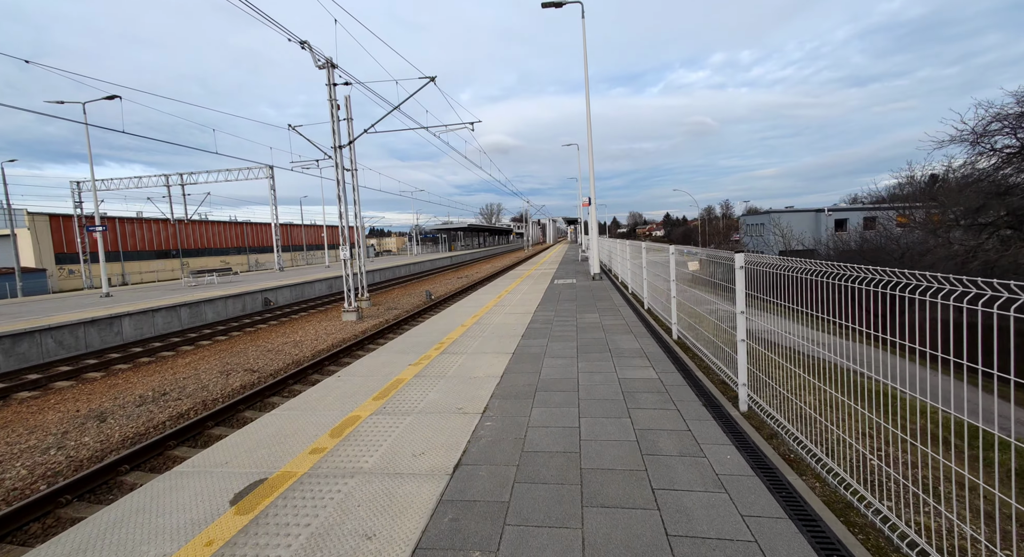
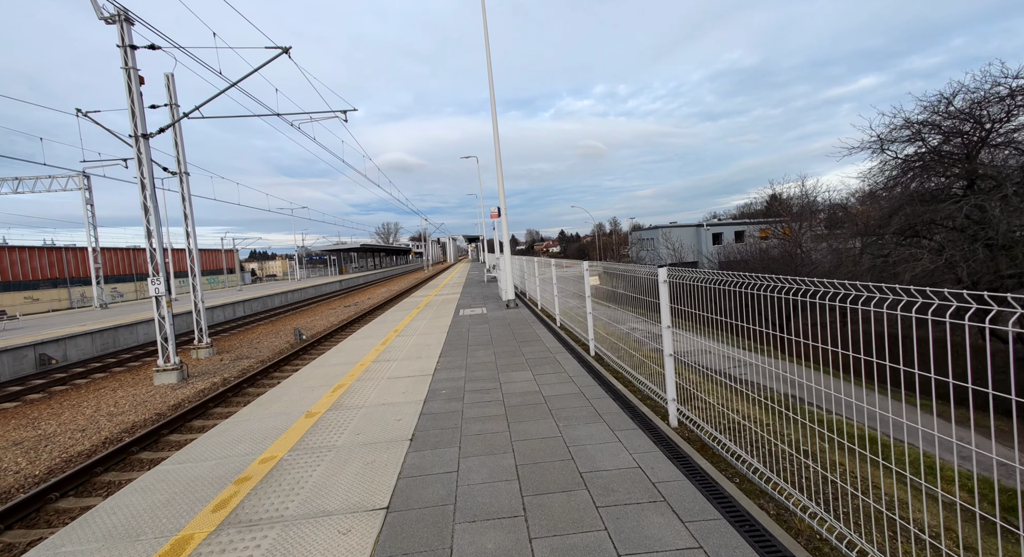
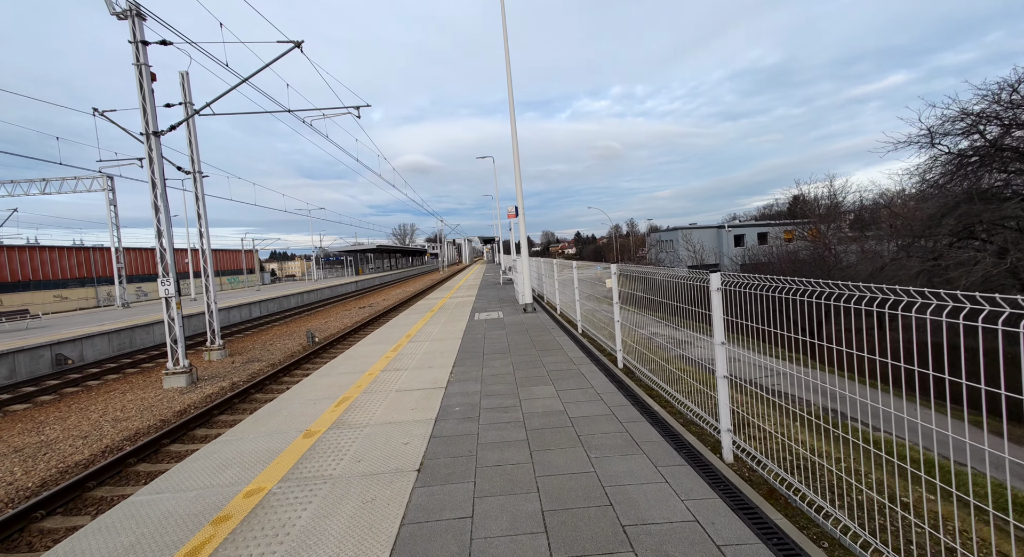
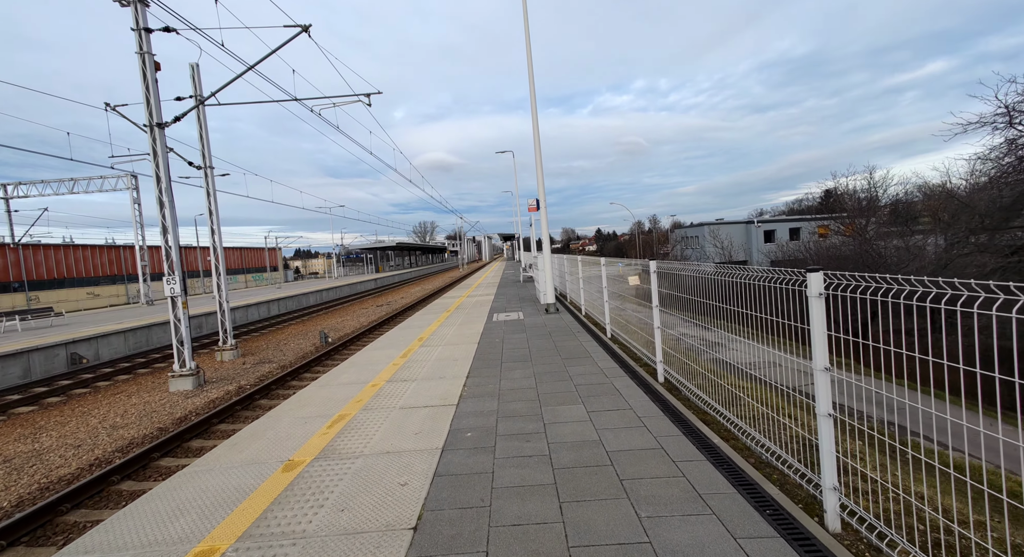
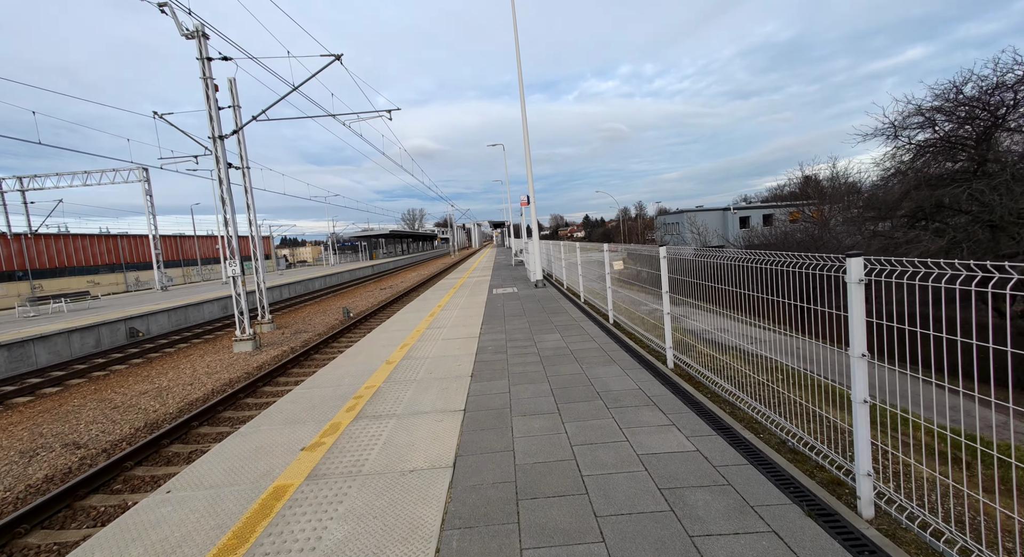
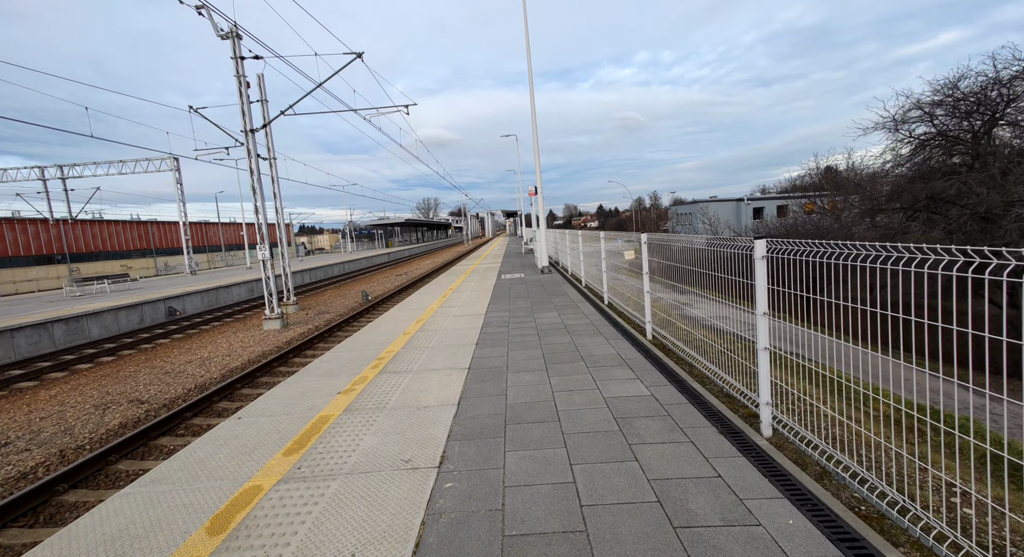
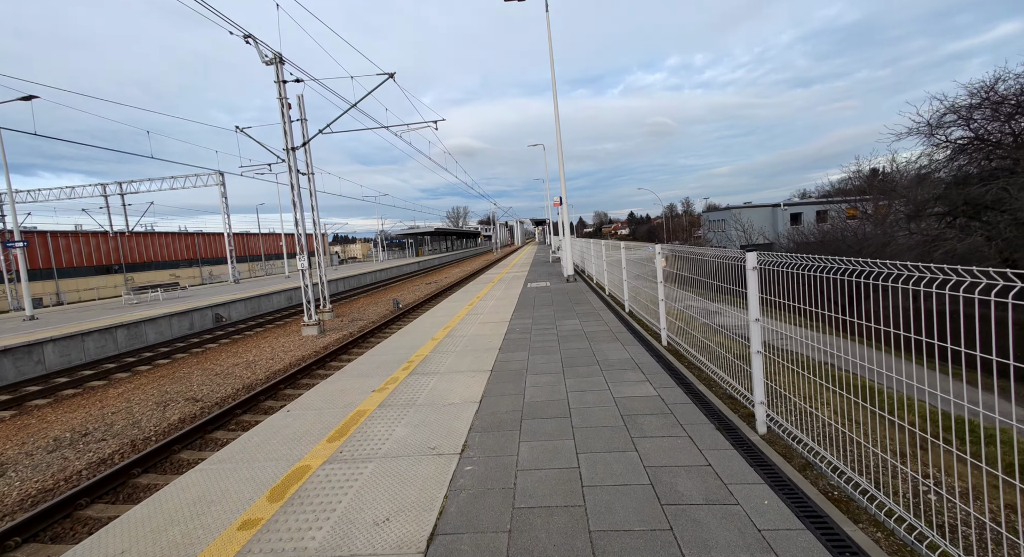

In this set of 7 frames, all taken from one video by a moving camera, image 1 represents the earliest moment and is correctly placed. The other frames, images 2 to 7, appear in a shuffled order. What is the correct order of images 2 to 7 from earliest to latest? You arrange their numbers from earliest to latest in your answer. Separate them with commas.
7, 6, 5, 2, 3, 4
